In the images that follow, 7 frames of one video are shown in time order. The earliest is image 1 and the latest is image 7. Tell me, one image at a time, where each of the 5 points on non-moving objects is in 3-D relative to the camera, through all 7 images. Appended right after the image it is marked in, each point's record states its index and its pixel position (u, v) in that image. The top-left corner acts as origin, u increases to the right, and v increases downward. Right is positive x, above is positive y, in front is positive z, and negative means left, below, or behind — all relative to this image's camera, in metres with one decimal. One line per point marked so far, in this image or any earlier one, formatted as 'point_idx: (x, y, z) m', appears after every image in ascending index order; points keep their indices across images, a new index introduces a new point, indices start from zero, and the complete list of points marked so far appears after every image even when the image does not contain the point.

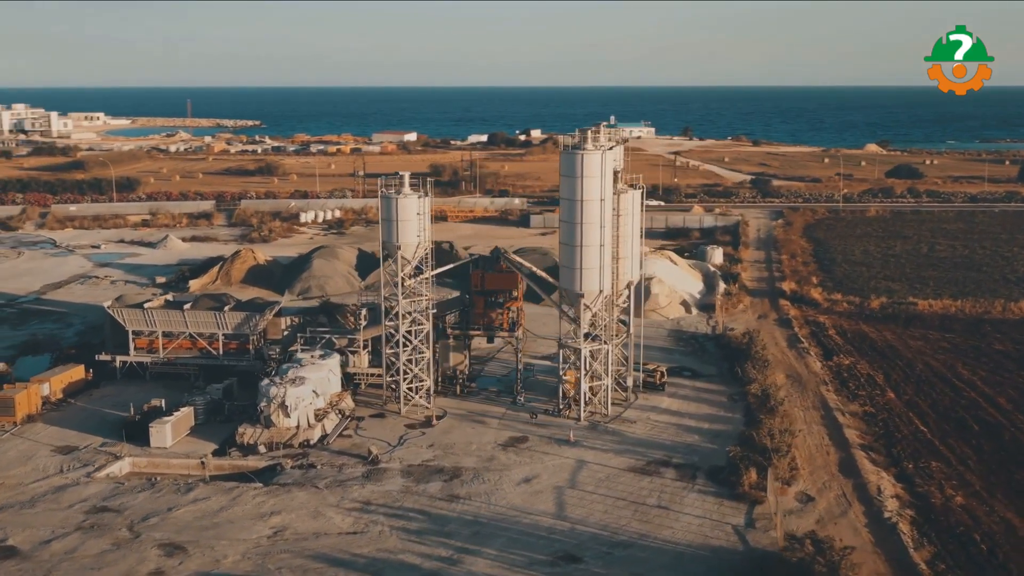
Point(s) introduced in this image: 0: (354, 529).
0: (-2.6, -4.0, +19.0) m
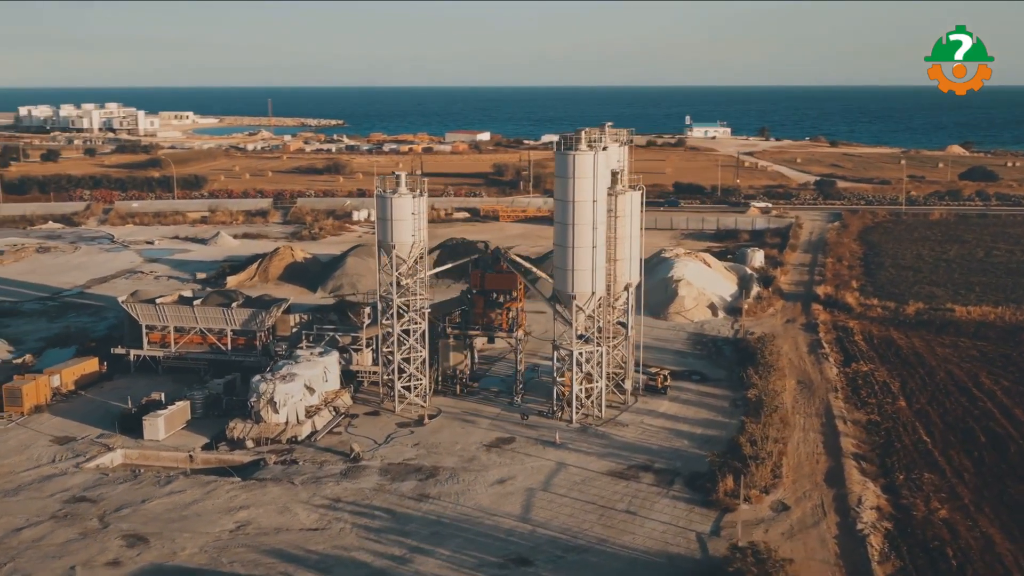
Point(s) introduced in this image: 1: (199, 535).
0: (-3.3, -4.0, +19.2) m
1: (-5.2, -4.1, +18.7) m
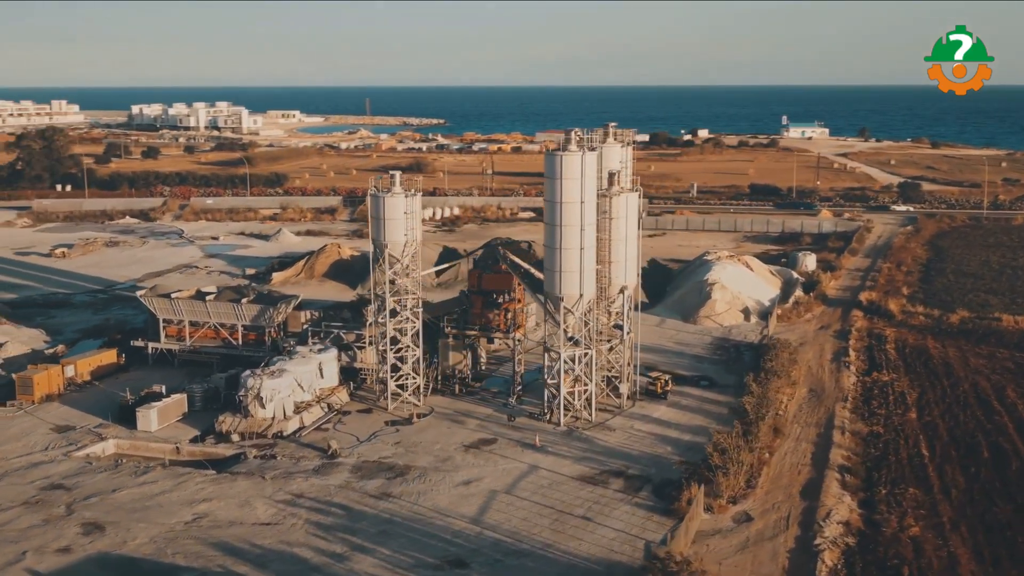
0: (-4.1, -4.0, +19.4) m
1: (-6.0, -4.0, +19.1) m
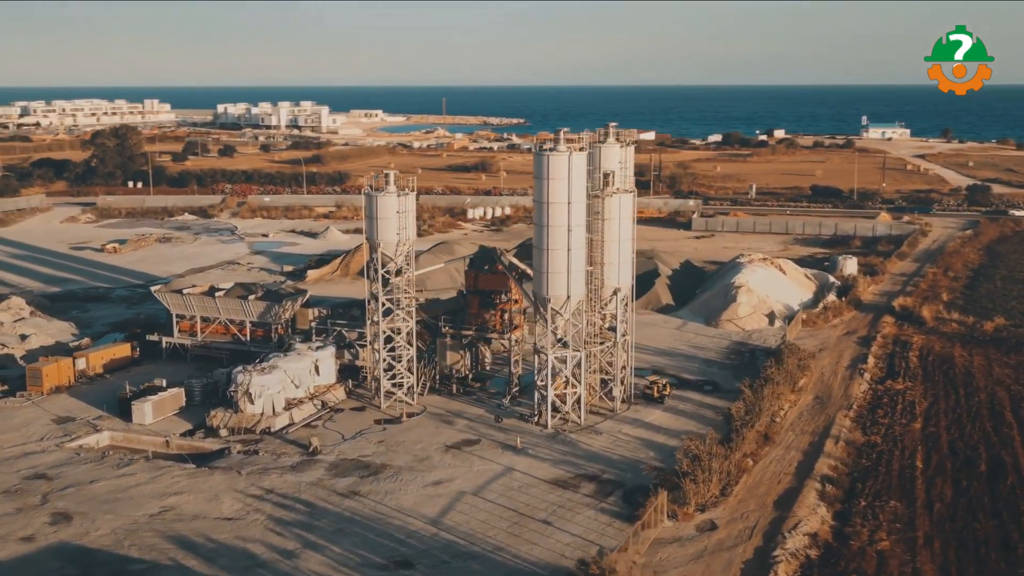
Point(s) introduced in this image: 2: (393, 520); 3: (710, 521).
0: (-4.8, -3.9, +19.6) m
1: (-6.7, -3.9, +19.4) m
2: (-2.0, -4.0, +19.4) m
3: (+3.4, -4.0, +19.5) m
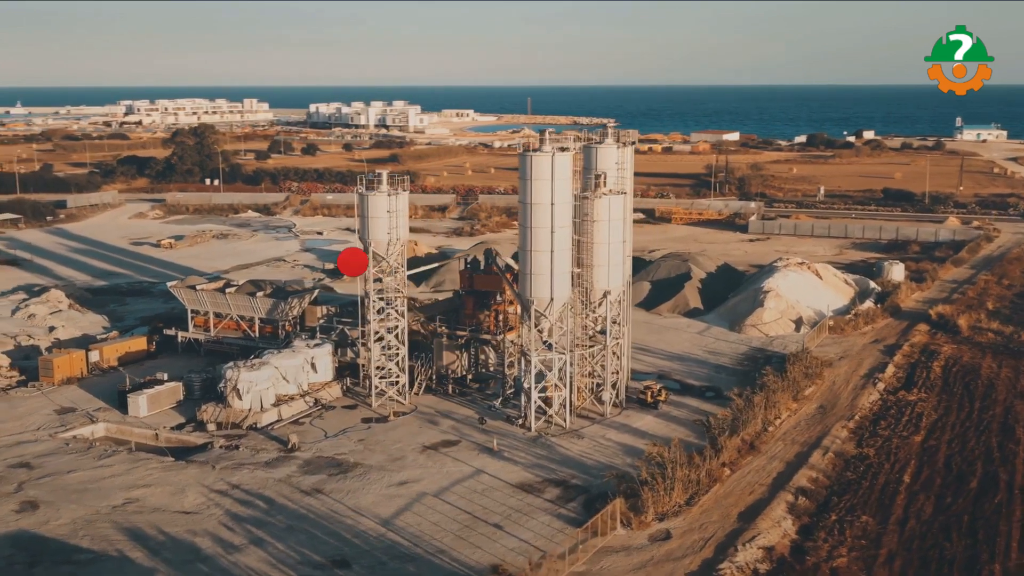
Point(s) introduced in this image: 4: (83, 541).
0: (-5.6, -3.9, +19.9) m
1: (-7.5, -3.8, +19.9) m
2: (-2.8, -4.0, +19.4) m
3: (+2.6, -4.1, +19.1) m
4: (-6.9, -4.1, +18.4) m
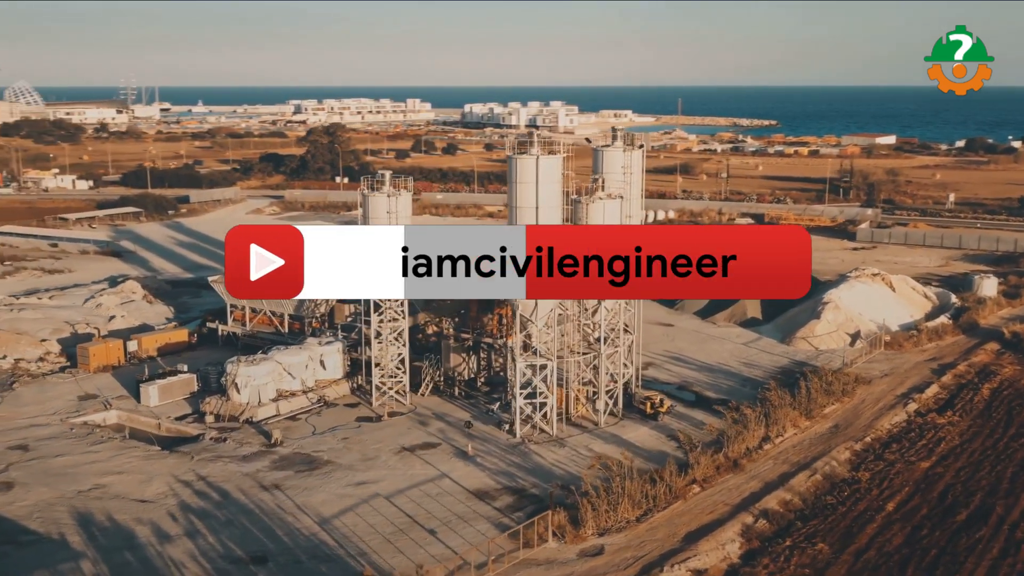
0: (-6.5, -3.8, +20.5) m
1: (-8.4, -3.7, +20.8) m
2: (-3.9, -3.9, +19.6) m
3: (+1.4, -4.2, +18.6) m
4: (-8.1, -4.0, +19.2) m
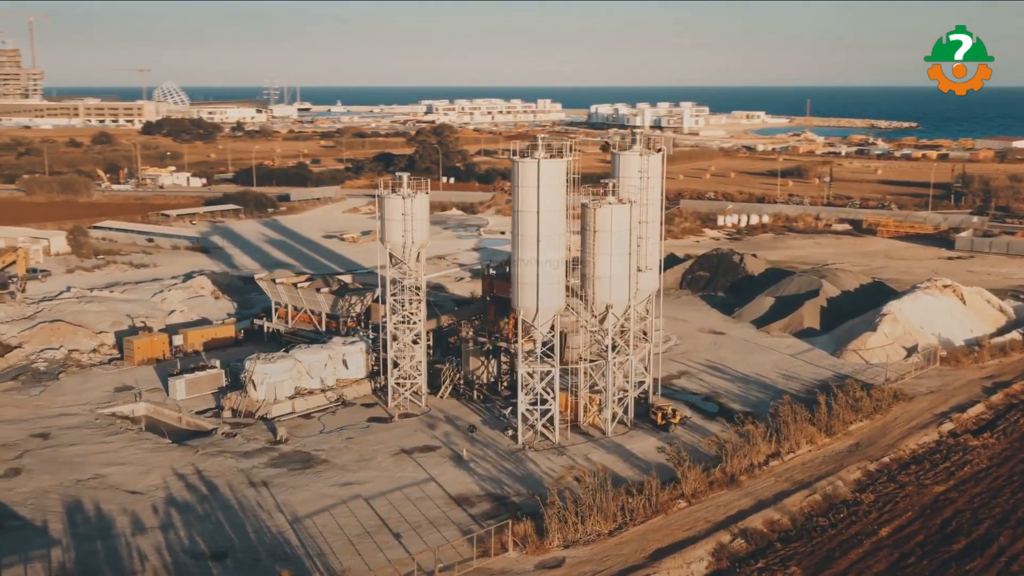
0: (-6.9, -3.7, +21.1) m
1: (-8.8, -3.6, +21.6) m
2: (-4.3, -4.0, +19.9) m
3: (+0.8, -4.4, +18.3) m
4: (-8.6, -3.9, +20.0) m
